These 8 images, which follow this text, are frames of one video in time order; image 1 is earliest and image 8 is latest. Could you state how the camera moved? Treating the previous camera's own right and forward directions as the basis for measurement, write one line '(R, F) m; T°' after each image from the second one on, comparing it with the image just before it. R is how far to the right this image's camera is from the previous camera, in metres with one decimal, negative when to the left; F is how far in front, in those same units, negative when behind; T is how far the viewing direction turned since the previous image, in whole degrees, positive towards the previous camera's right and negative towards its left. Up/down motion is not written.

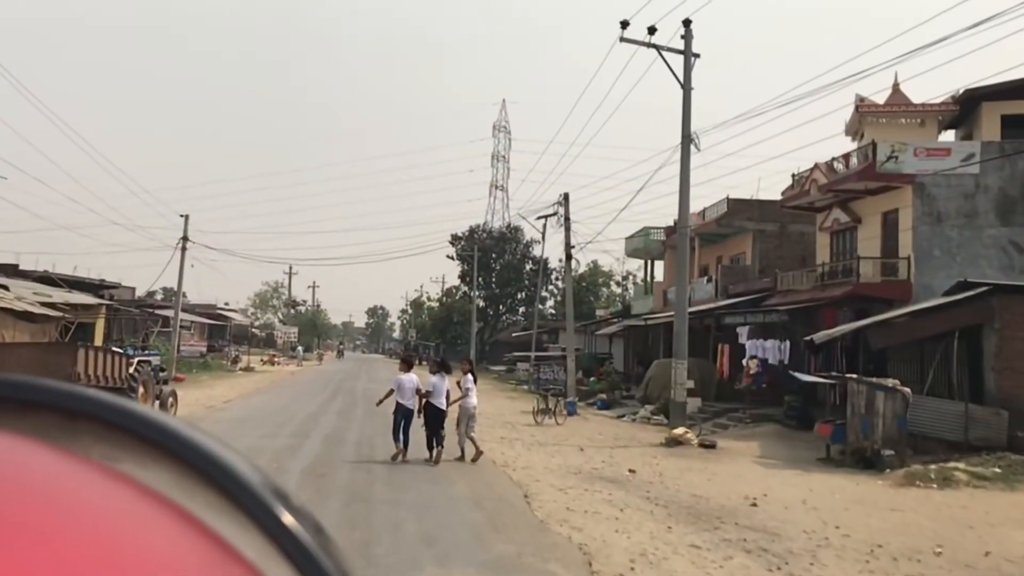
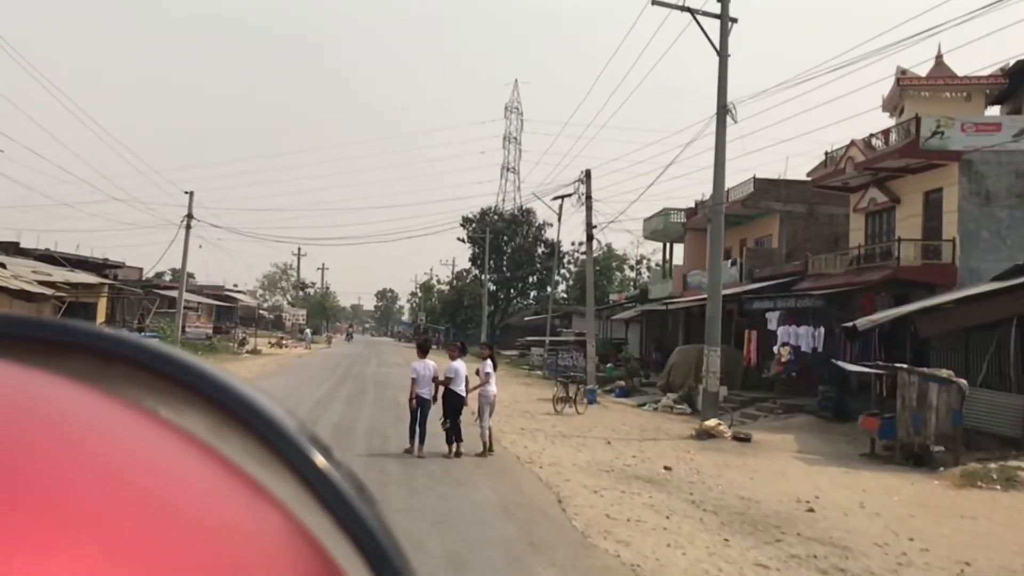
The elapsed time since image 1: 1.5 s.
(-0.2, +1.1) m; -1°
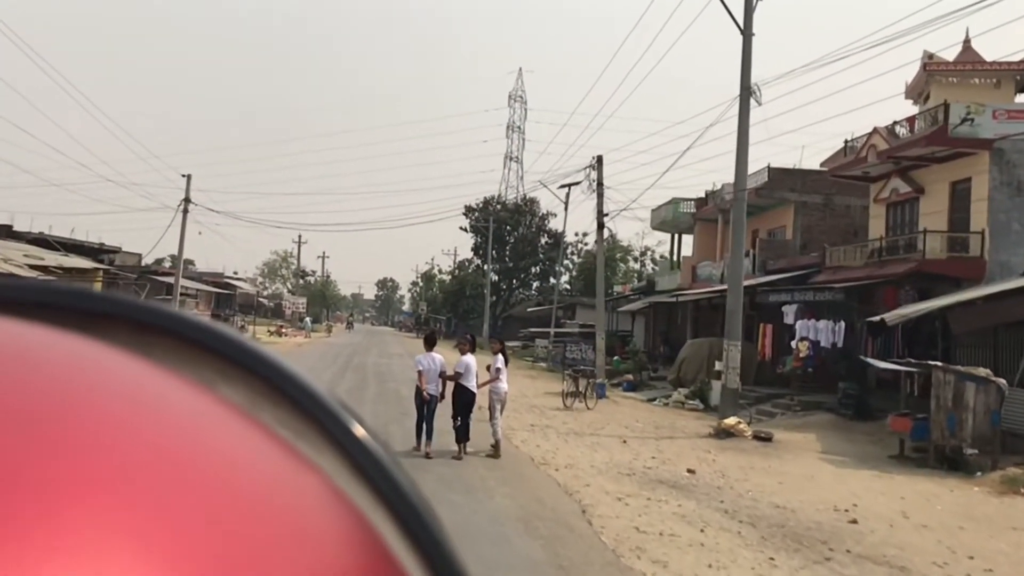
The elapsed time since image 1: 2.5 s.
(-0.2, +0.8) m; 0°
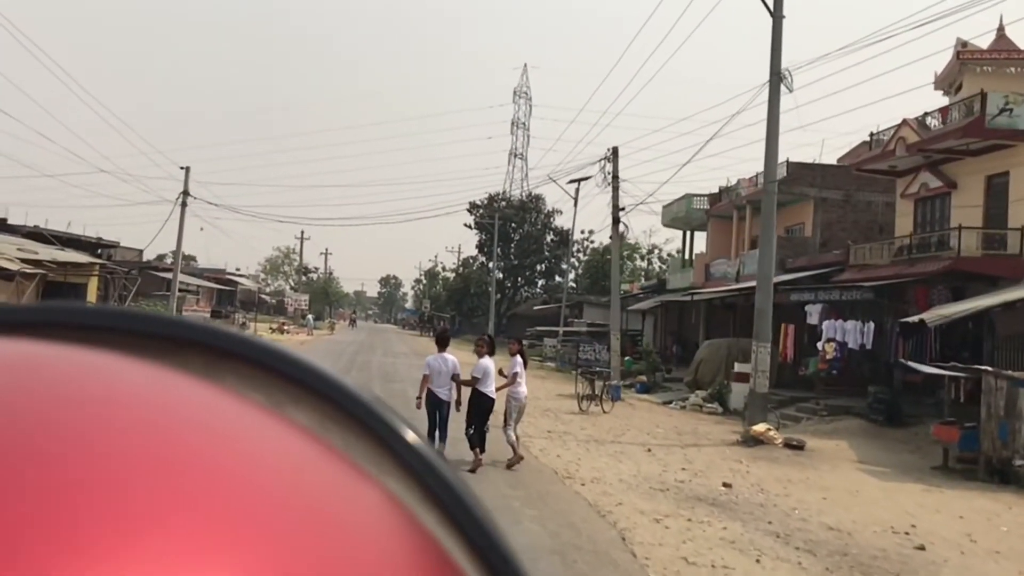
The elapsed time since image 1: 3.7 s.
(-0.2, +0.9) m; 0°
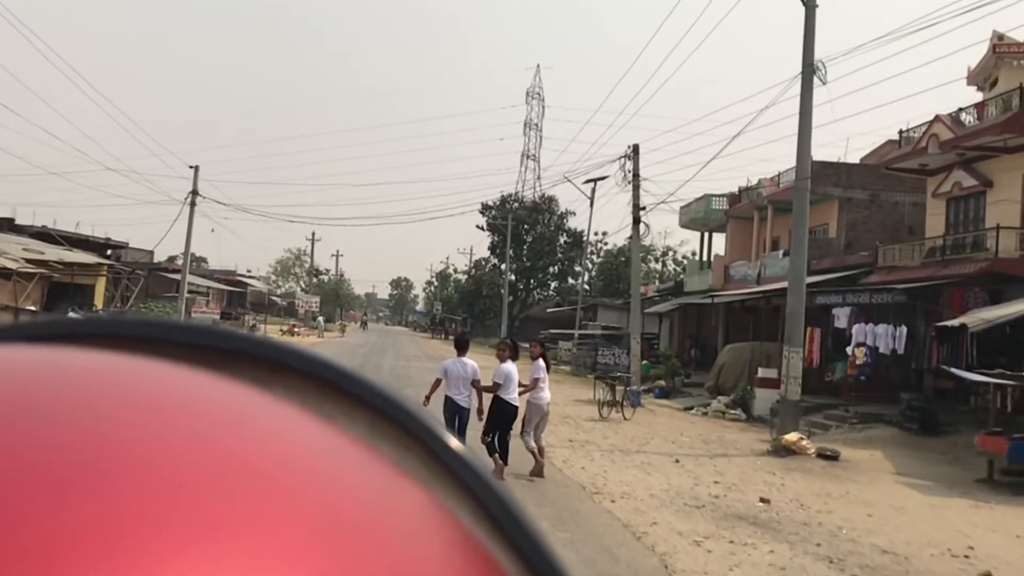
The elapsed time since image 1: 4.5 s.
(-0.1, +0.7) m; -1°
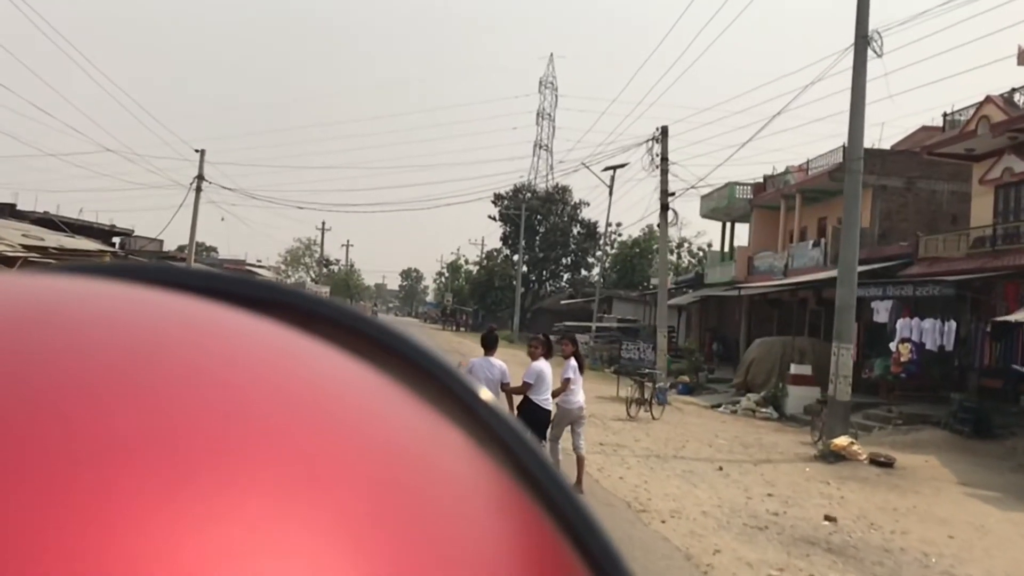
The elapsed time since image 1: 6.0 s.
(-0.2, +1.1) m; -1°
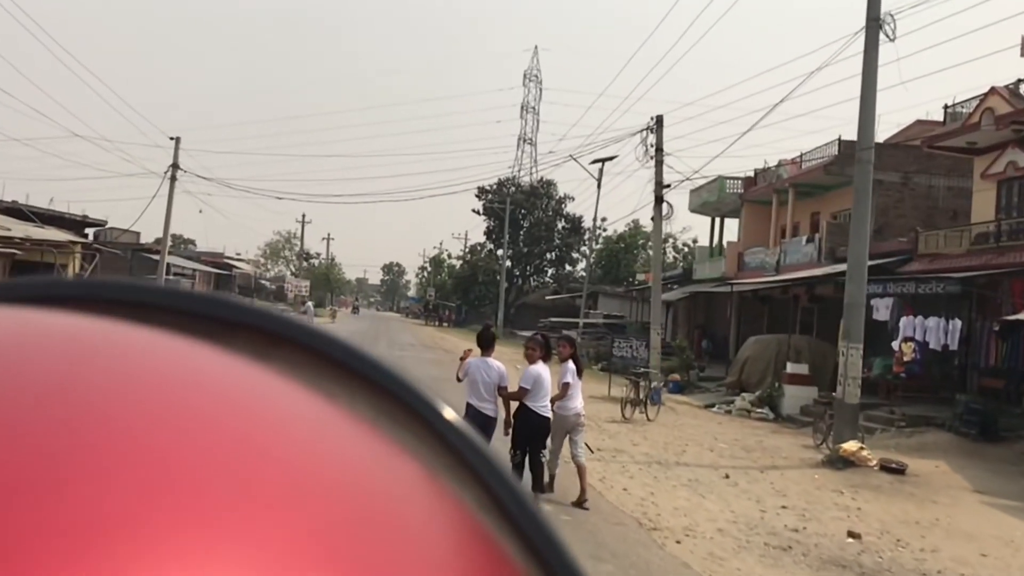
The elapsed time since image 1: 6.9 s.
(-0.1, +0.8) m; +1°
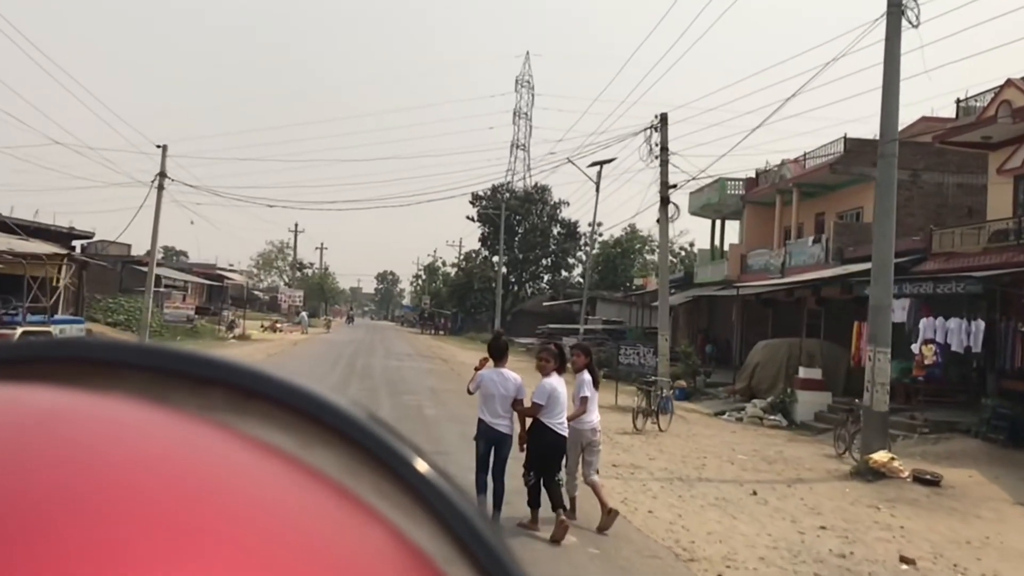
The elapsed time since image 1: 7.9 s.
(-0.2, +0.7) m; 0°
